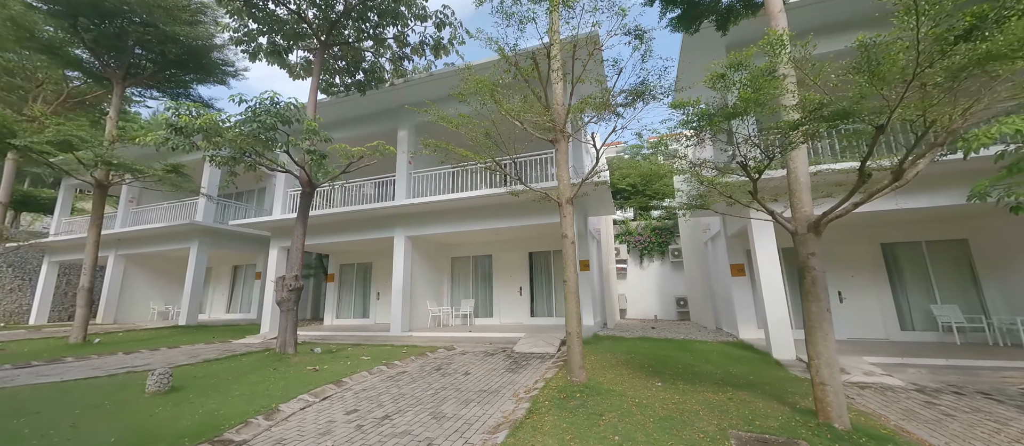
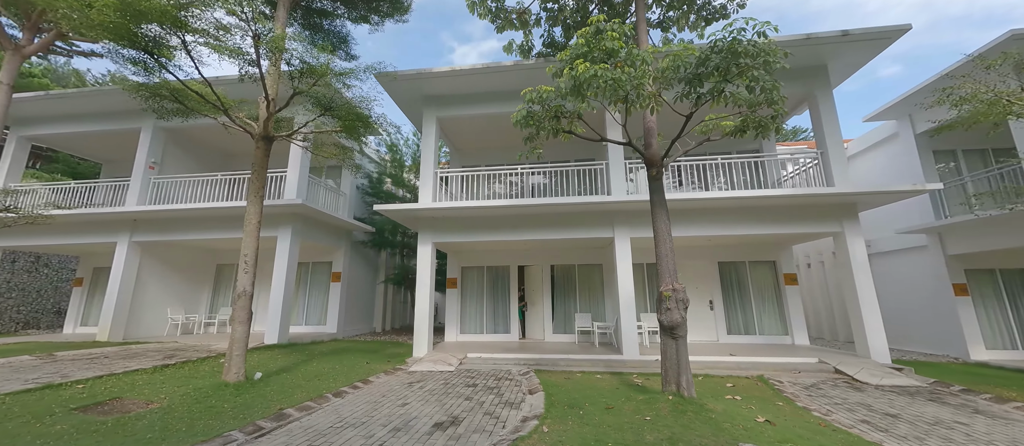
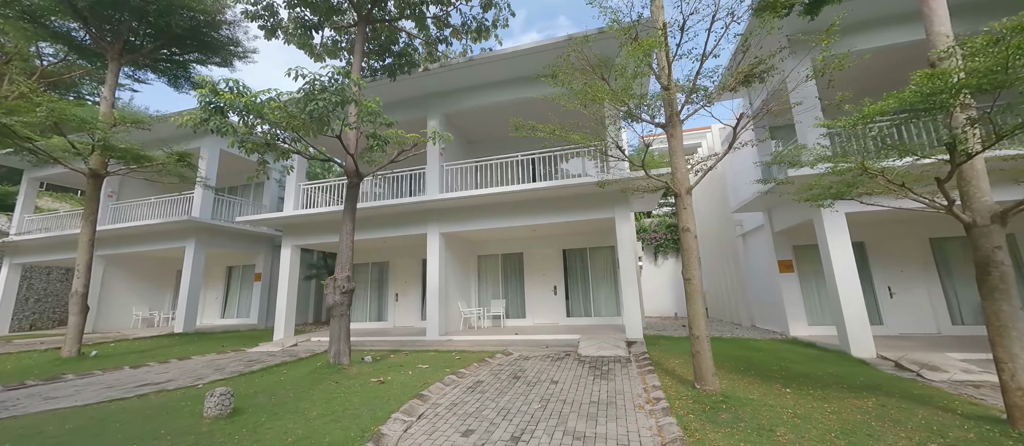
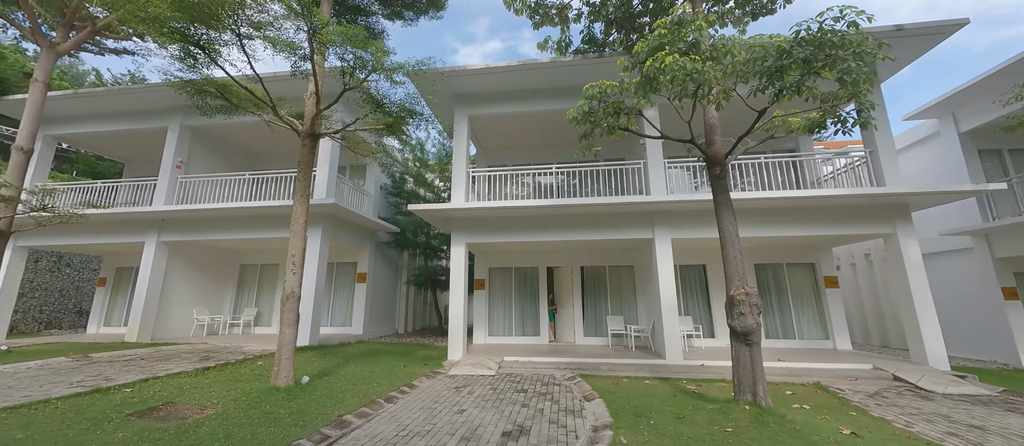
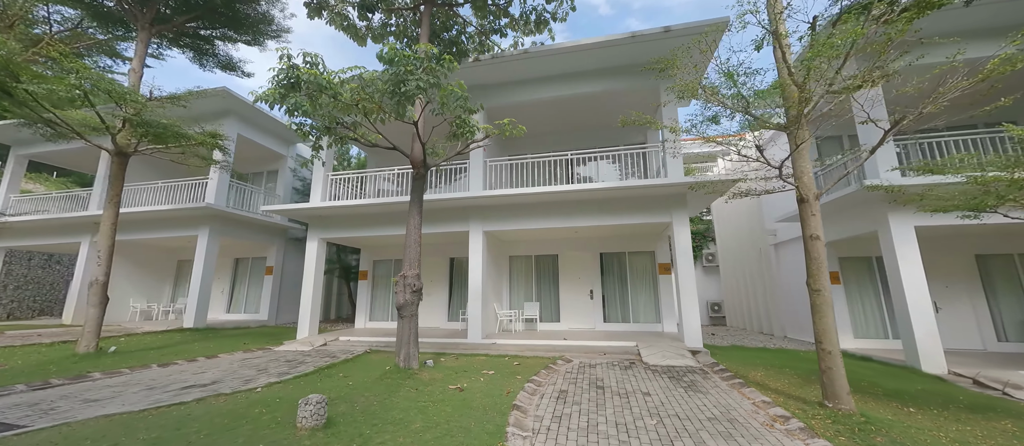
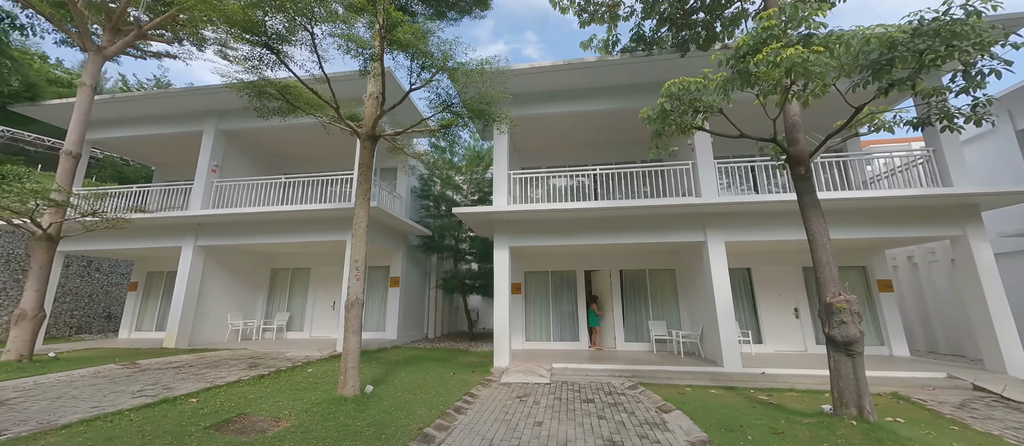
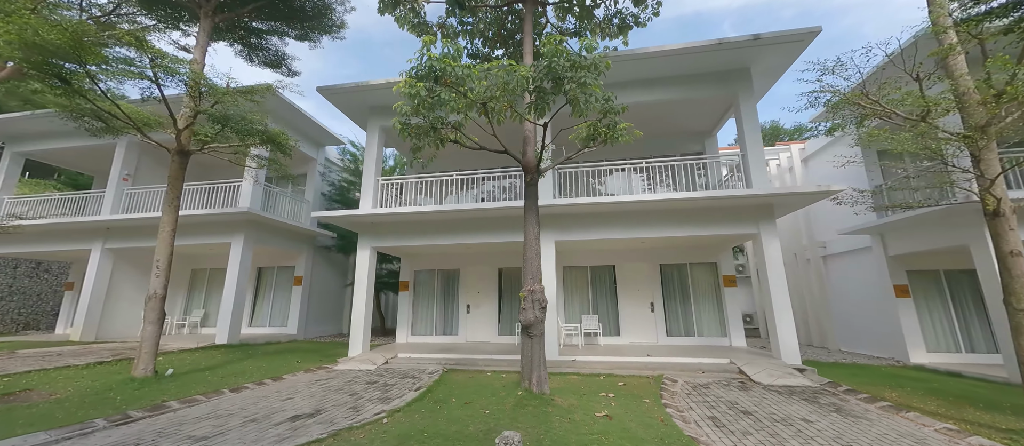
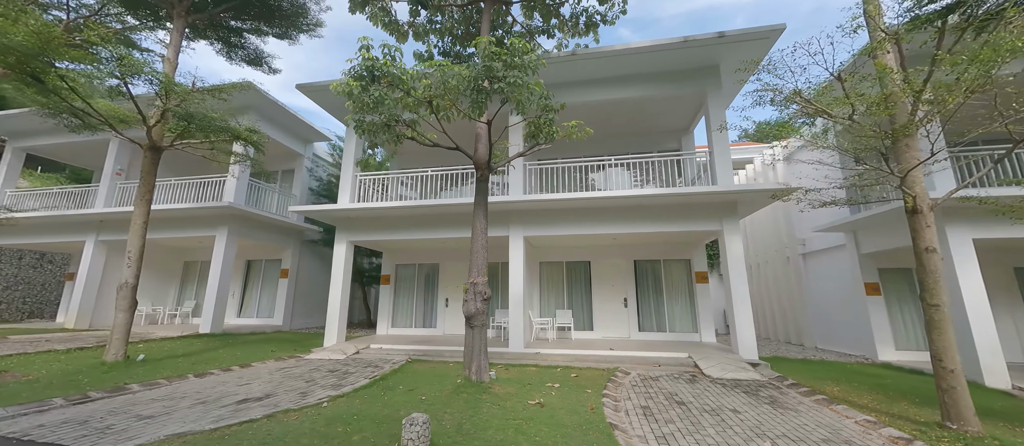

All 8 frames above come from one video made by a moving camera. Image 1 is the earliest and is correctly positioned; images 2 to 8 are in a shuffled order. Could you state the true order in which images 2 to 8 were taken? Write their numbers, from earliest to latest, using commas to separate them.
3, 5, 8, 7, 2, 4, 6
